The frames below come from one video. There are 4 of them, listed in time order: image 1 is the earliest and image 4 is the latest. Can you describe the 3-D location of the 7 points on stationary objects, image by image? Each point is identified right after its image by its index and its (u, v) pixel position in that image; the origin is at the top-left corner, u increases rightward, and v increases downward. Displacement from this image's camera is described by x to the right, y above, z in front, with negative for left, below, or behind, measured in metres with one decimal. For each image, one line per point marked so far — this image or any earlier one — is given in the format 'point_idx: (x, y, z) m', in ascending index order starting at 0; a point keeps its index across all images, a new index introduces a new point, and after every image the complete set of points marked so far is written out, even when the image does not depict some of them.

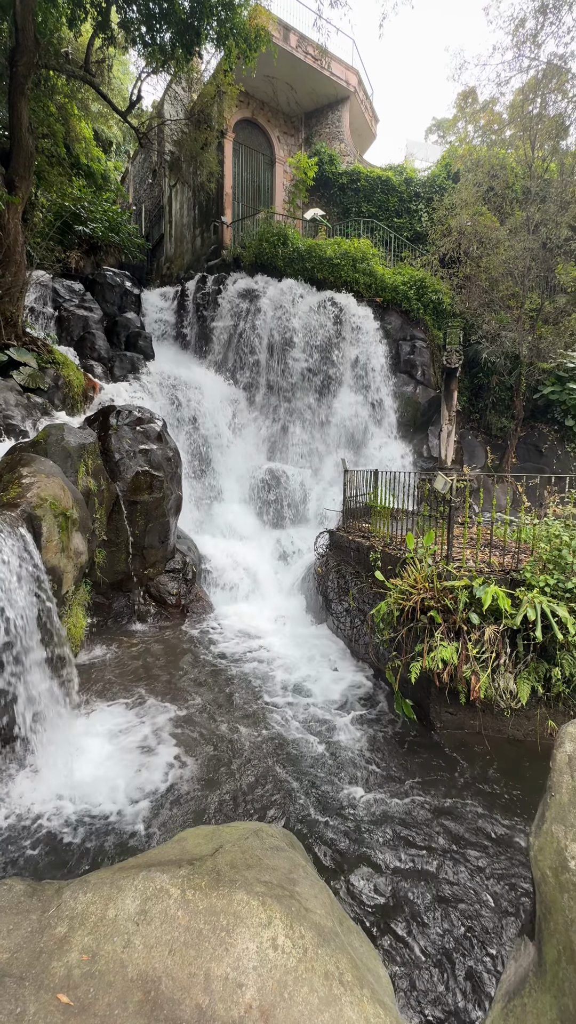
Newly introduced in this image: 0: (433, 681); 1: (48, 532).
0: (+1.6, -1.8, +5.2) m
1: (-2.6, -0.2, +5.3) m
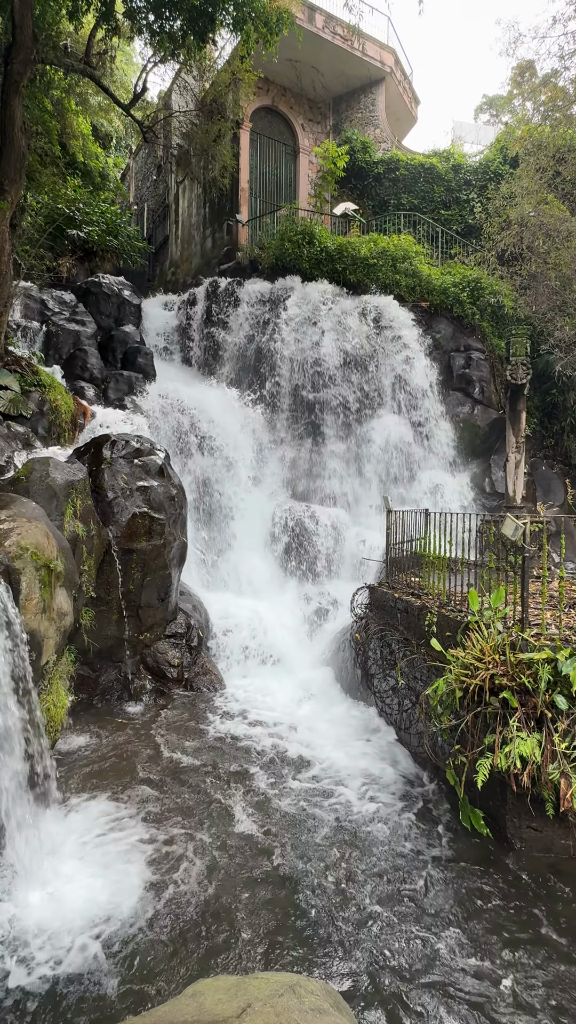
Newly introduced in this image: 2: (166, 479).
0: (+1.8, -2.3, +3.9) m
1: (-2.4, -0.7, +4.3) m
2: (-1.6, +0.4, +6.3) m
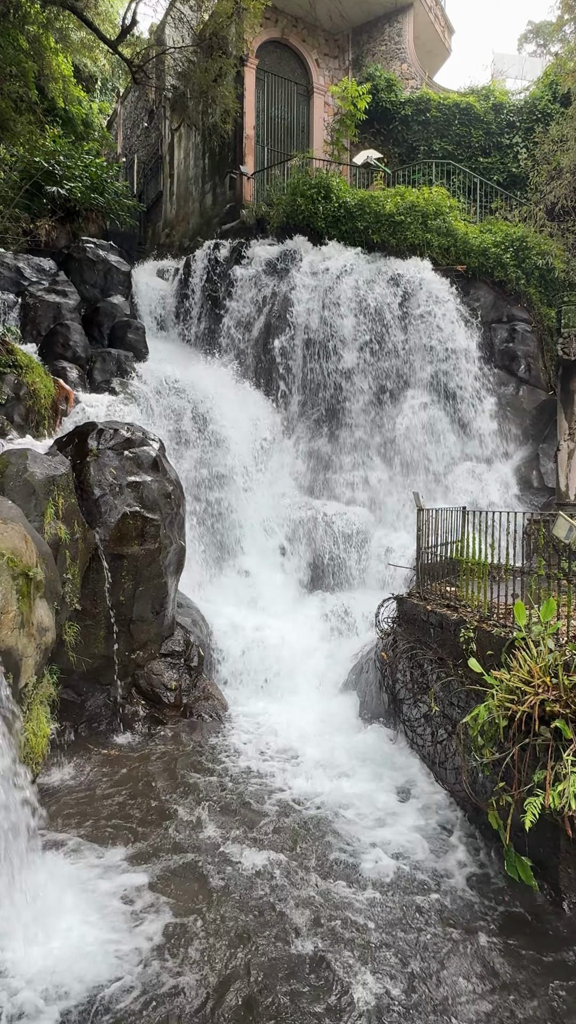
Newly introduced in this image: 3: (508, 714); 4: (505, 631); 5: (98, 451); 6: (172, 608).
0: (+2.0, -2.3, +3.3) m
1: (-2.3, -0.7, +3.7) m
2: (-1.5, +0.5, +5.6) m
3: (+1.6, -1.5, +3.5) m
4: (+1.8, -1.0, +4.0) m
5: (-2.1, +0.7, +5.3) m
6: (-1.4, -1.1, +5.7) m
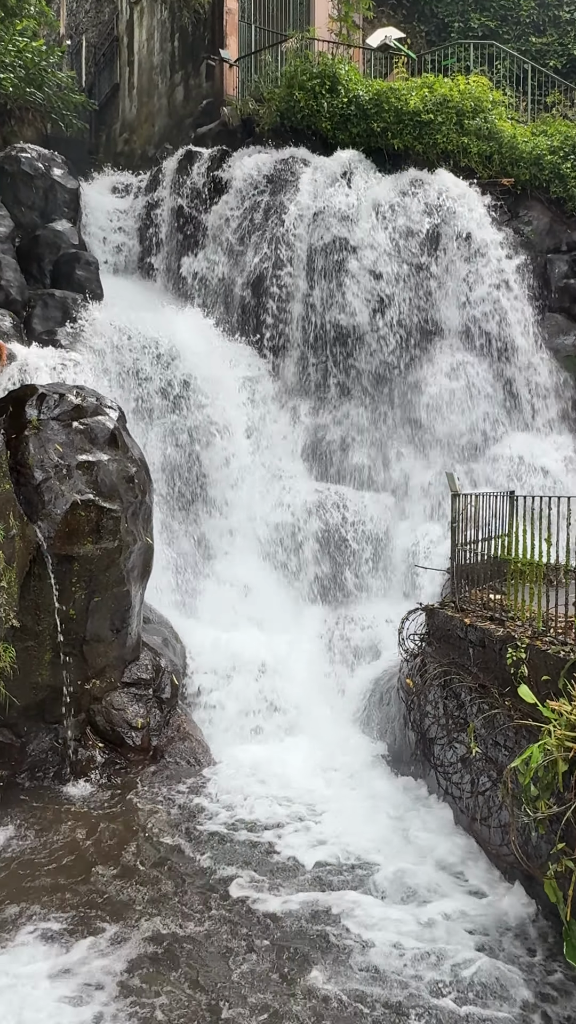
0: (+2.0, -2.2, +2.5) m
1: (-2.3, -0.6, +2.8) m
2: (-1.5, +0.6, +4.7) m
3: (+1.6, -1.4, +2.7) m
4: (+1.8, -0.9, +3.1) m
5: (-2.1, +0.8, +4.4) m
6: (-1.4, -1.0, +4.9) m
